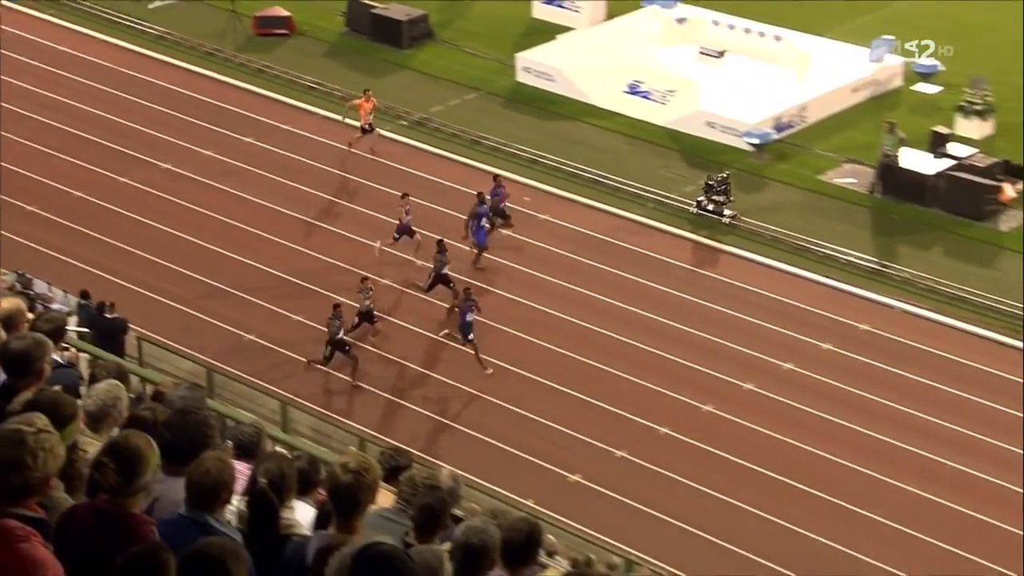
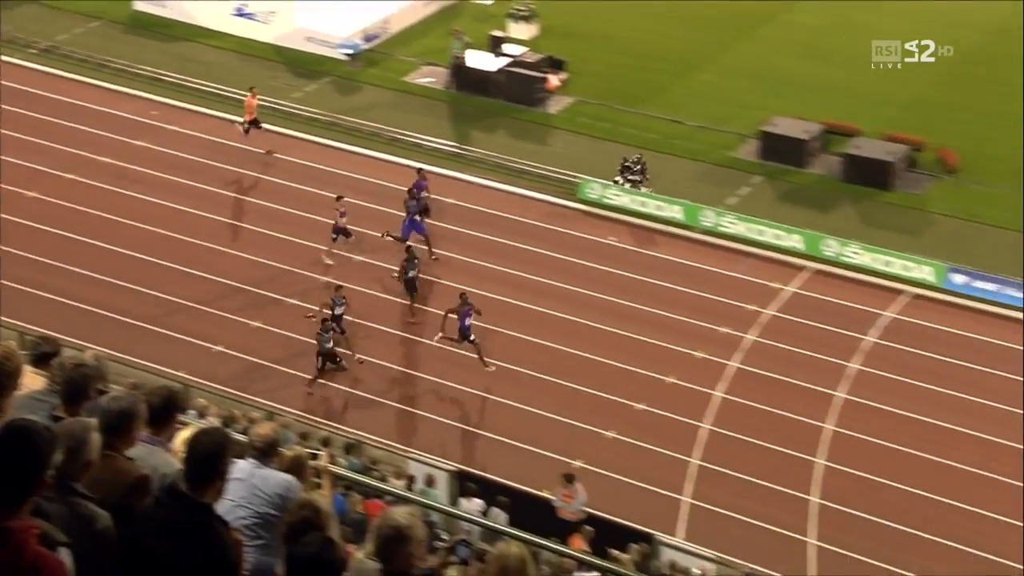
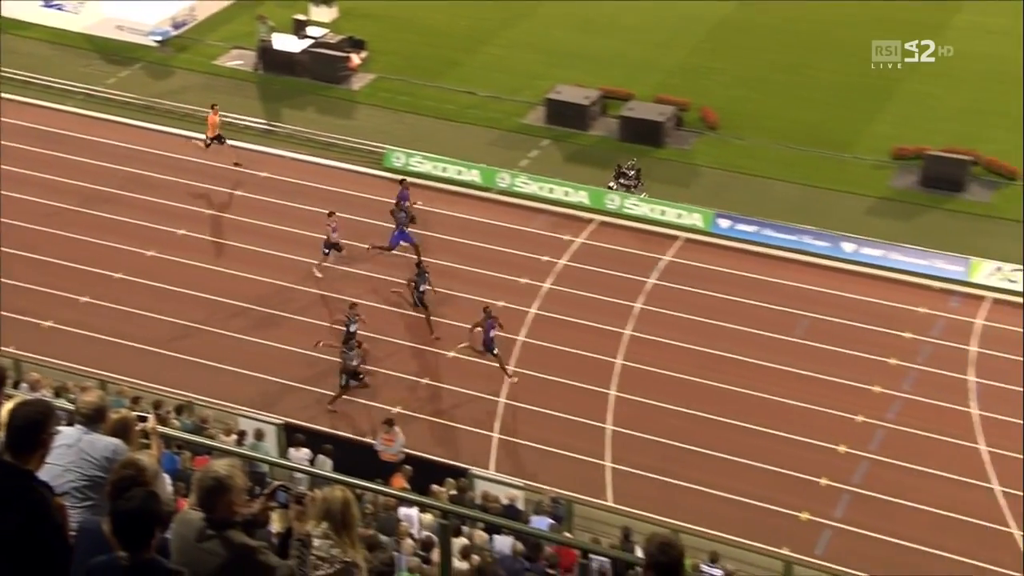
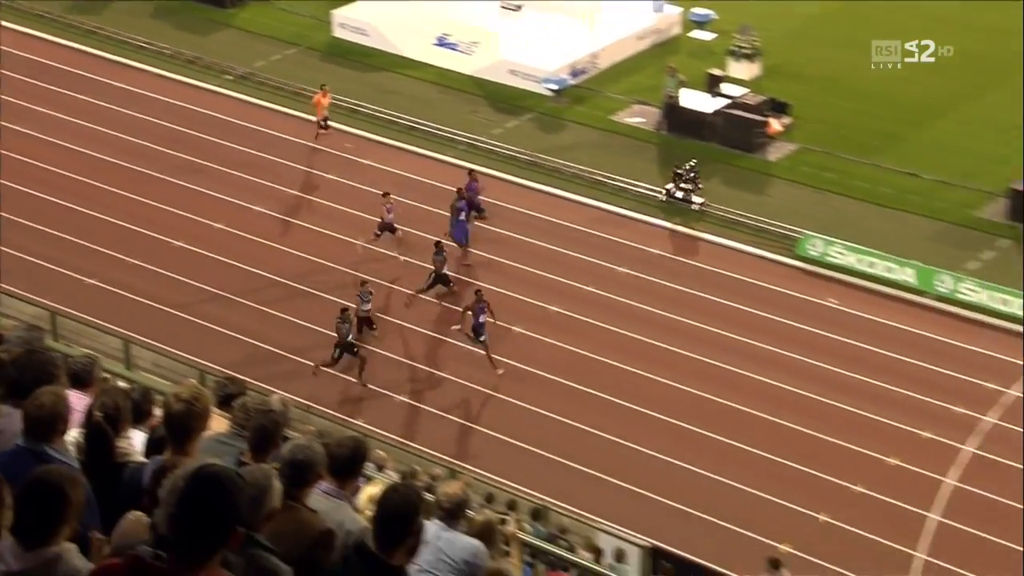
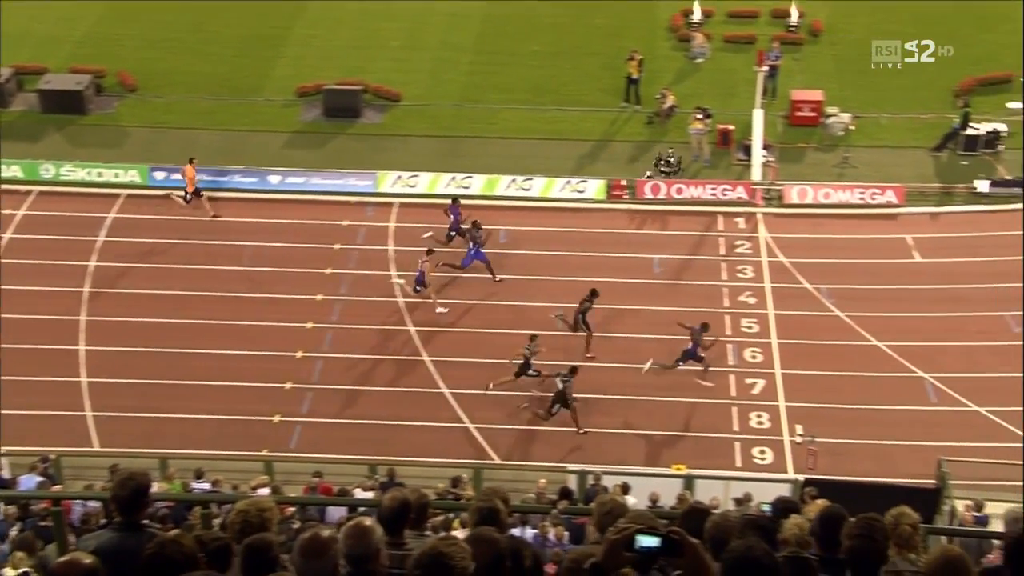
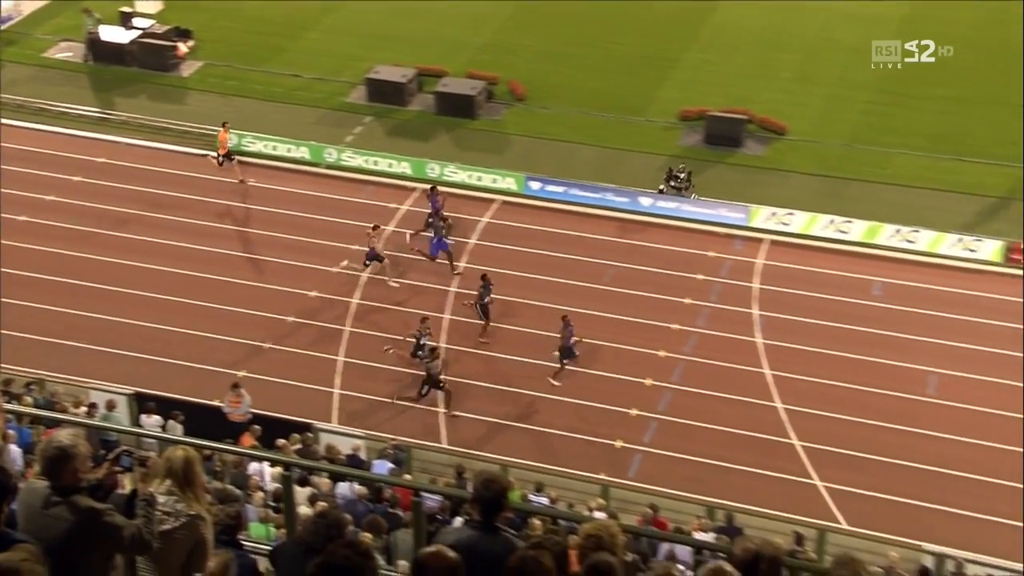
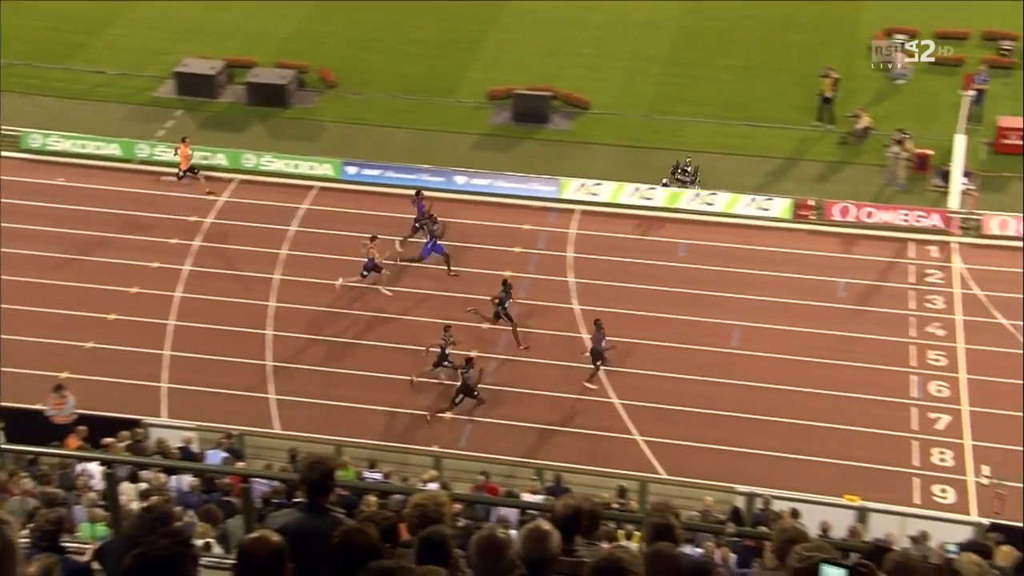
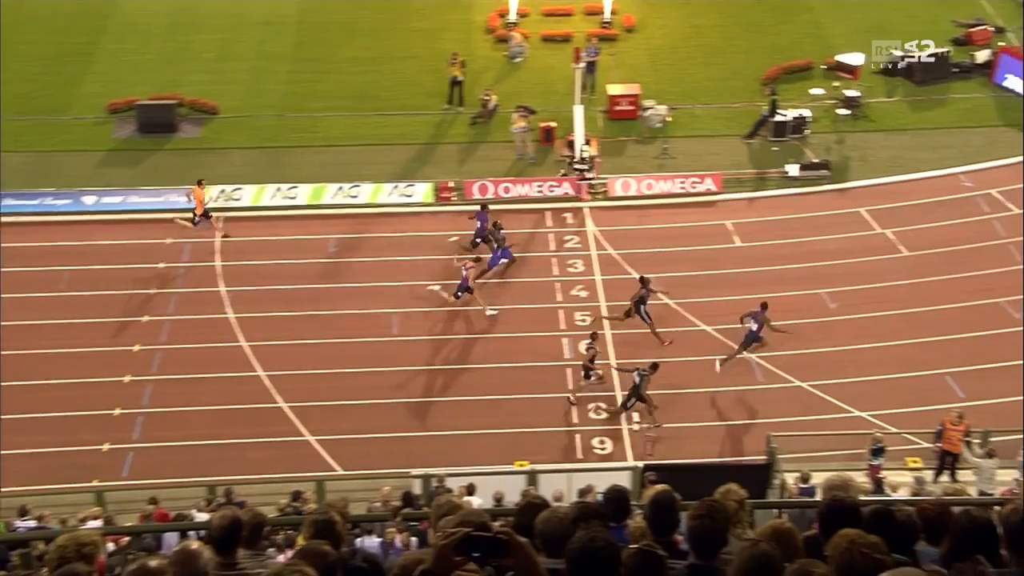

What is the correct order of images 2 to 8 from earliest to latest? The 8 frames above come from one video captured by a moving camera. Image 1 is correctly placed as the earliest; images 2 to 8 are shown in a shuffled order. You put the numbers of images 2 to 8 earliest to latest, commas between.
4, 2, 3, 6, 7, 5, 8
